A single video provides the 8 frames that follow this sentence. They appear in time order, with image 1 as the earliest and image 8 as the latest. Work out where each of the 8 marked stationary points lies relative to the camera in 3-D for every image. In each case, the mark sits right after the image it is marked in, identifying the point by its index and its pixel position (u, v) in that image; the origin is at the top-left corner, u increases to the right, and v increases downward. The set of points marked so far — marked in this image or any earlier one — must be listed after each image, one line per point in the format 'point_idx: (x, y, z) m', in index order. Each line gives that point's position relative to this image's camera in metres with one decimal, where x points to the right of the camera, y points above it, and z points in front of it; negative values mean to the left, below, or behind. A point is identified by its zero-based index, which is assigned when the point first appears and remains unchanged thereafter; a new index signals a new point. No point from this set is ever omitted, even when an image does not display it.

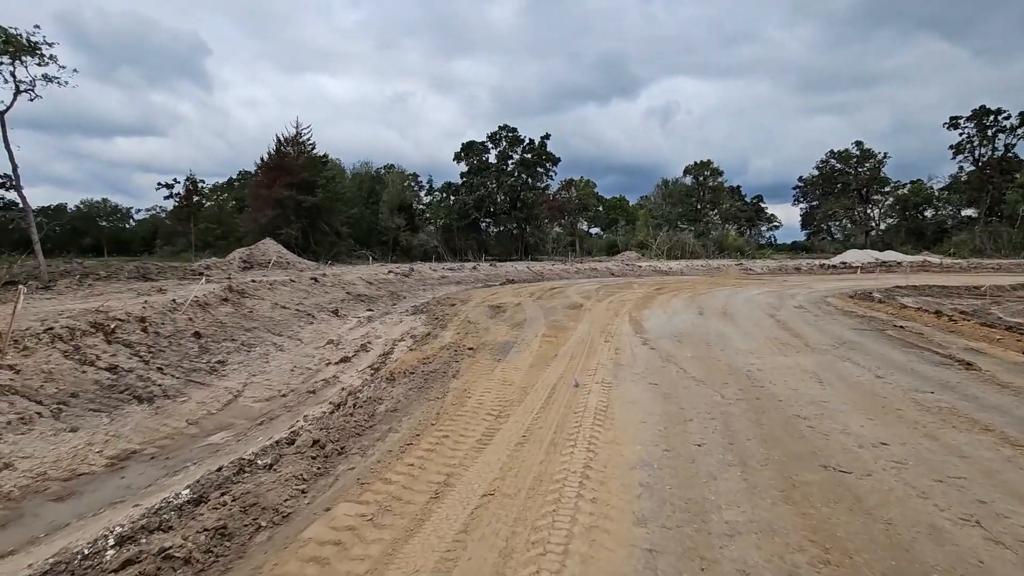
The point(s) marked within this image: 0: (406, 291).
0: (-4.0, -0.1, +19.0) m
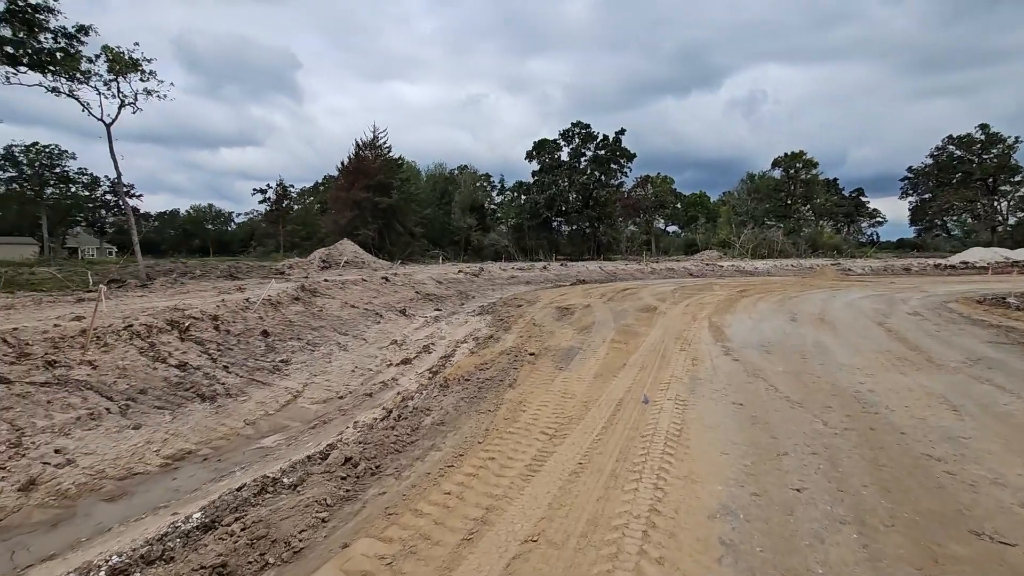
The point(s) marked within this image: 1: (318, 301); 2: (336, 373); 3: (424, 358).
0: (-1.4, -0.1, +18.9) m
1: (-4.0, -0.3, +10.3) m
2: (-2.4, -1.2, +6.8) m
3: (-1.4, -1.1, +8.1) m
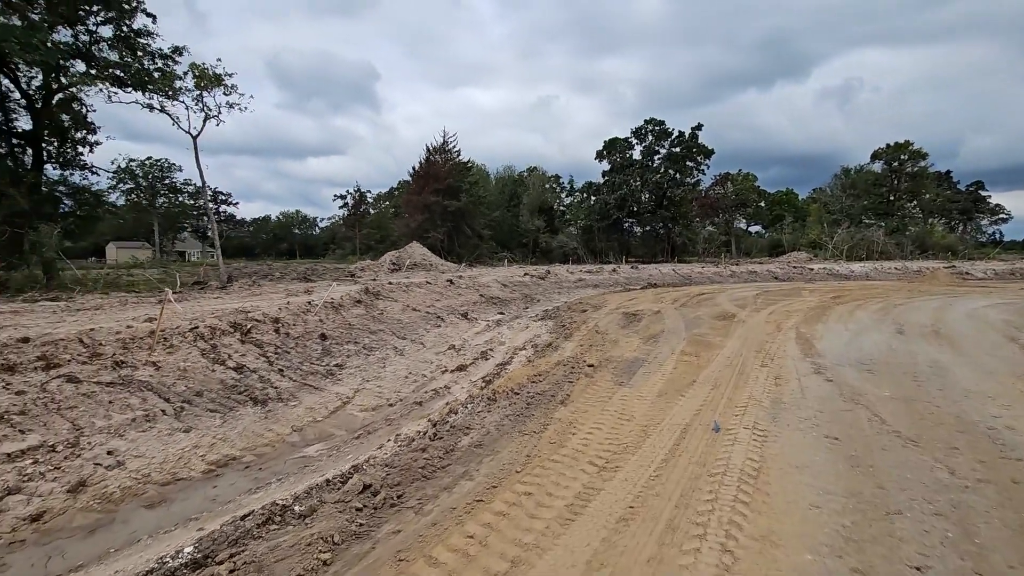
0: (+1.0, -0.2, +18.5) m
1: (-2.7, -0.3, +10.4) m
2: (-1.6, -1.2, +6.6) m
3: (-0.5, -1.2, +7.8) m
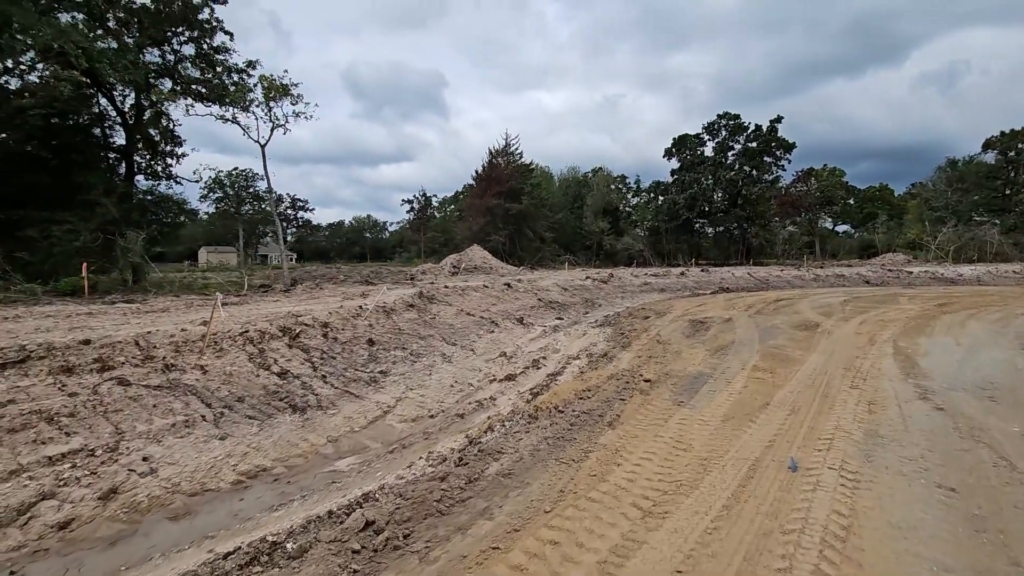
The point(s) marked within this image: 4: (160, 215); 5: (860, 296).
0: (+3.2, -0.3, +17.8) m
1: (-1.6, -0.4, +10.2) m
2: (-1.0, -1.3, +6.4) m
3: (+0.3, -1.3, +7.4) m
4: (-9.4, +2.0, +13.4) m
5: (+9.3, -0.2, +13.5) m
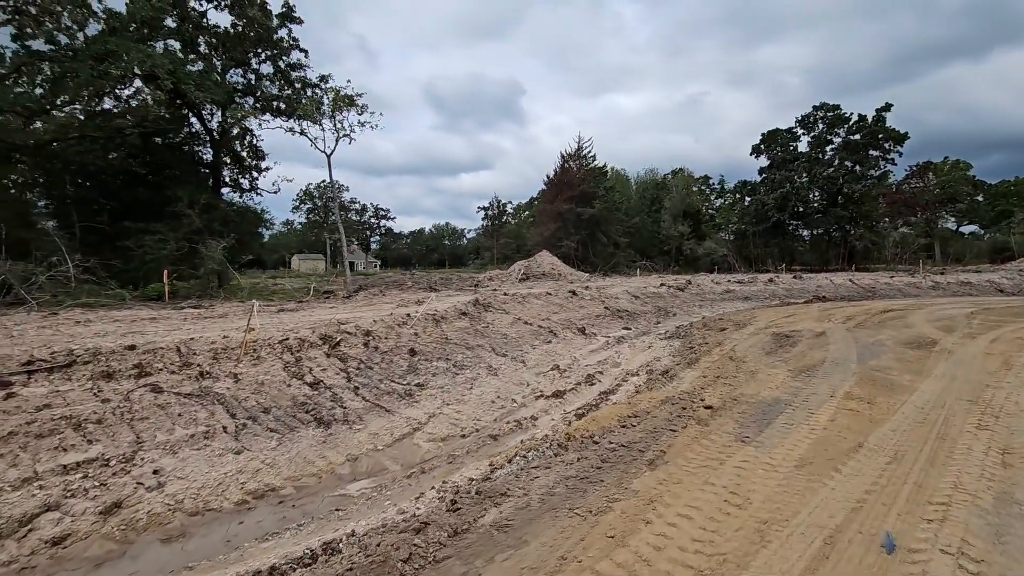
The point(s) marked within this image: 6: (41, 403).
0: (+5.5, -0.6, +16.6) m
1: (-0.5, -0.6, +9.9) m
2: (-0.5, -1.4, +6.0) m
3: (+0.9, -1.4, +6.7) m
4: (-7.7, +1.8, +14.3) m
5: (+10.8, -0.4, +11.4) m
6: (-4.0, -1.0, +4.3) m
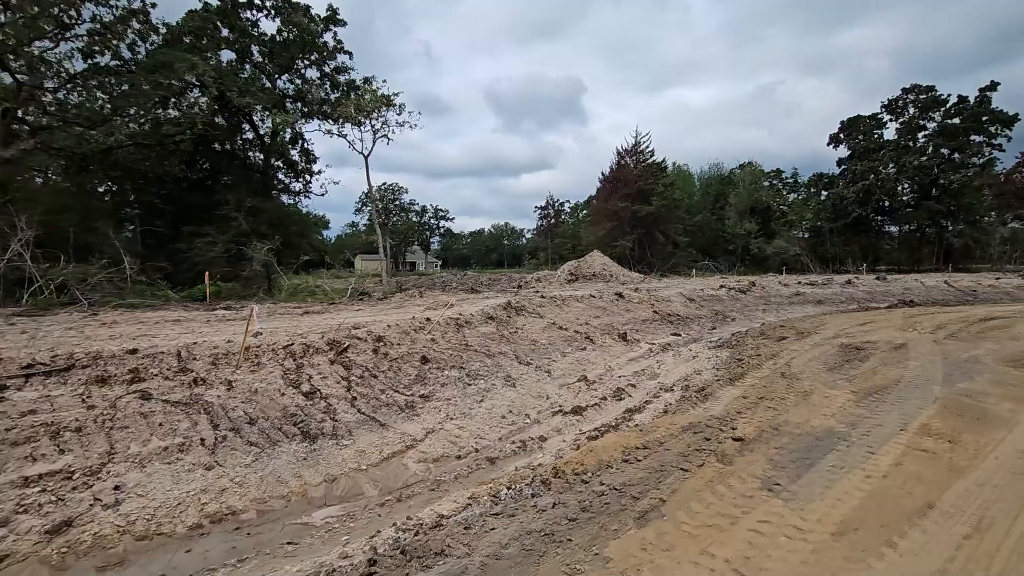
0: (+6.8, -0.7, +15.3) m
1: (+0.1, -0.6, +9.3) m
2: (-0.4, -1.4, +5.5) m
3: (+1.1, -1.4, +6.1) m
4: (-6.5, +1.8, +14.6) m
5: (+11.5, -0.5, +9.4) m
6: (-4.1, -1.0, +4.2) m
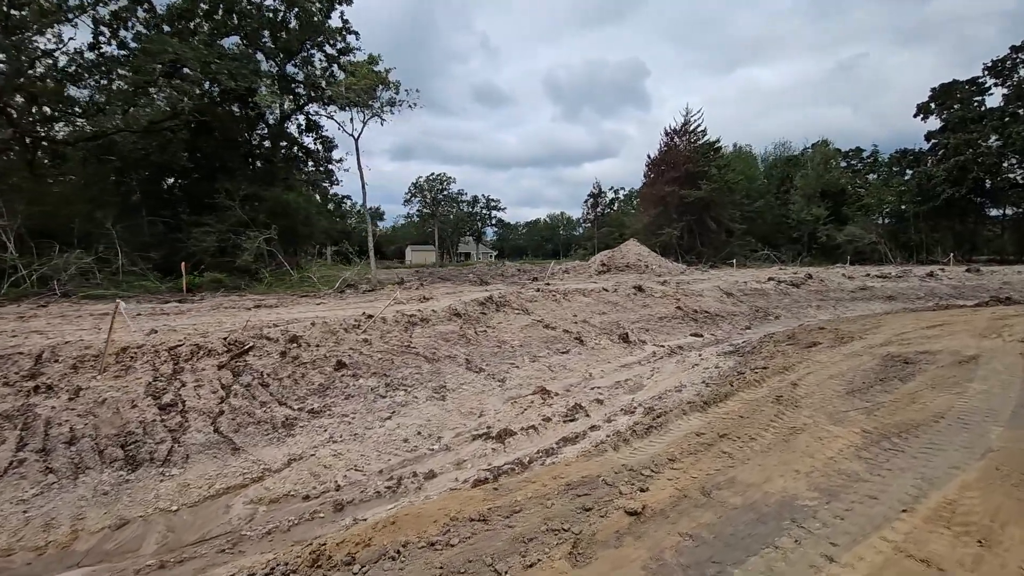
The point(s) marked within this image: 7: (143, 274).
0: (+7.1, -0.5, +13.3) m
1: (-0.3, -0.5, +8.2) m
2: (-1.3, -1.4, +4.4) m
3: (+0.3, -1.4, +4.8) m
4: (-6.2, +2.0, +14.2) m
5: (+11.0, -0.5, +6.8) m
6: (-5.1, -1.0, +3.7) m
7: (-8.0, +0.3, +10.9) m
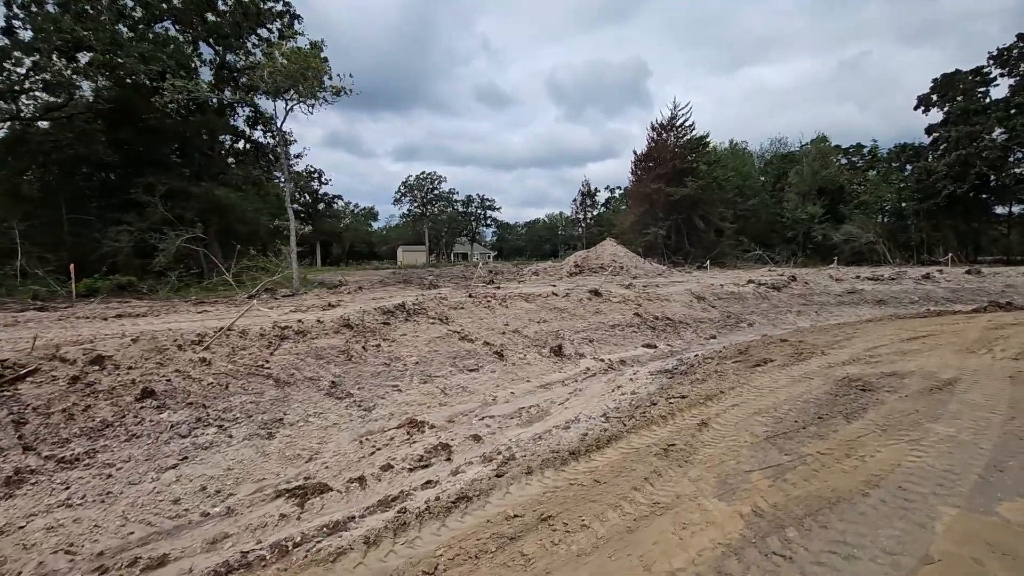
0: (+5.9, -0.6, +12.0) m
1: (-1.6, -0.6, +7.1) m
2: (-2.6, -1.5, +3.3) m
3: (-1.1, -1.5, +3.7) m
4: (-7.4, +2.0, +13.2) m
5: (+9.7, -0.6, +5.6) m
6: (-6.5, -1.0, +2.6) m
7: (-9.3, +0.2, +9.9) m
